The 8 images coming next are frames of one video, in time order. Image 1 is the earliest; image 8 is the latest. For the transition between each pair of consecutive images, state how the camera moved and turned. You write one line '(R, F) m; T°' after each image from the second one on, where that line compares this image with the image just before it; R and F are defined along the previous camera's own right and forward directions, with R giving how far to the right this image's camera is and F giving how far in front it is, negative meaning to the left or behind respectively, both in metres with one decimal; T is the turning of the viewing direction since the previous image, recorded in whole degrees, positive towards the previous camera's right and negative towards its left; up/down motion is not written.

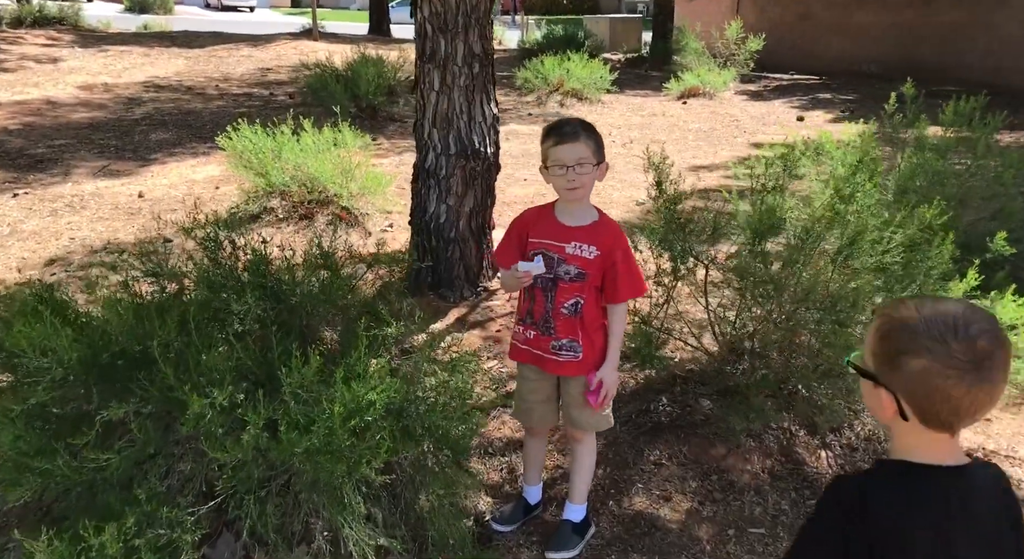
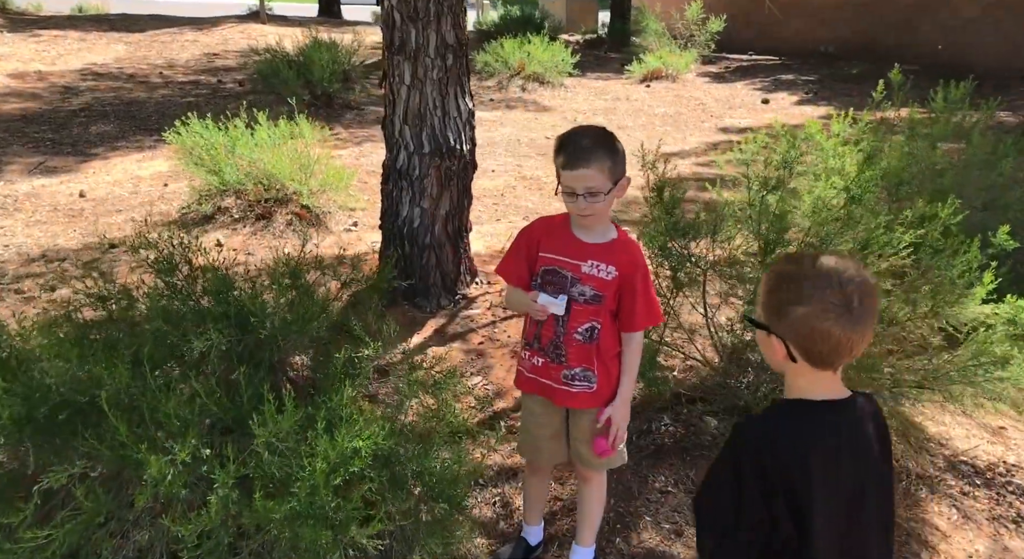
(-0.1, +0.3) m; +3°
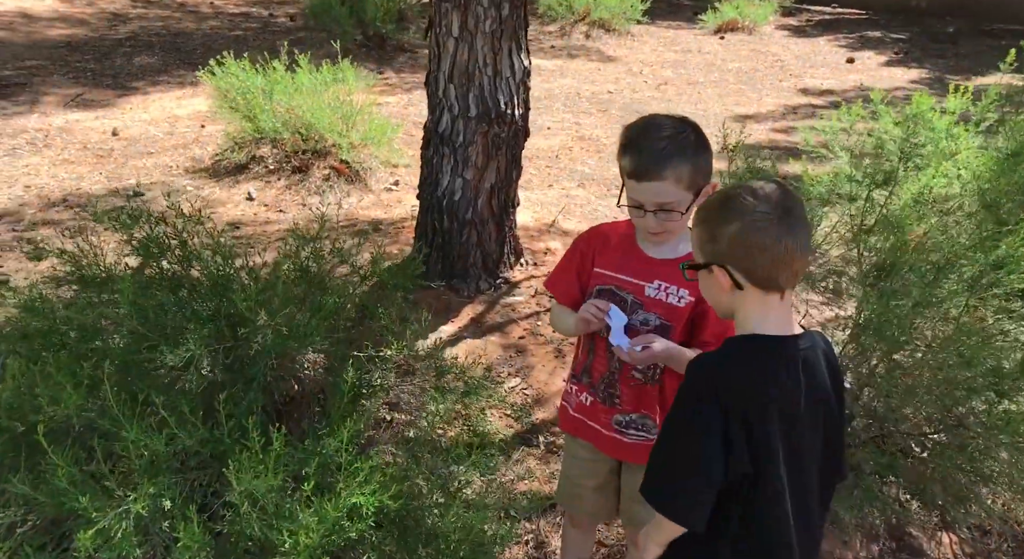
(0.0, +0.6) m; -4°
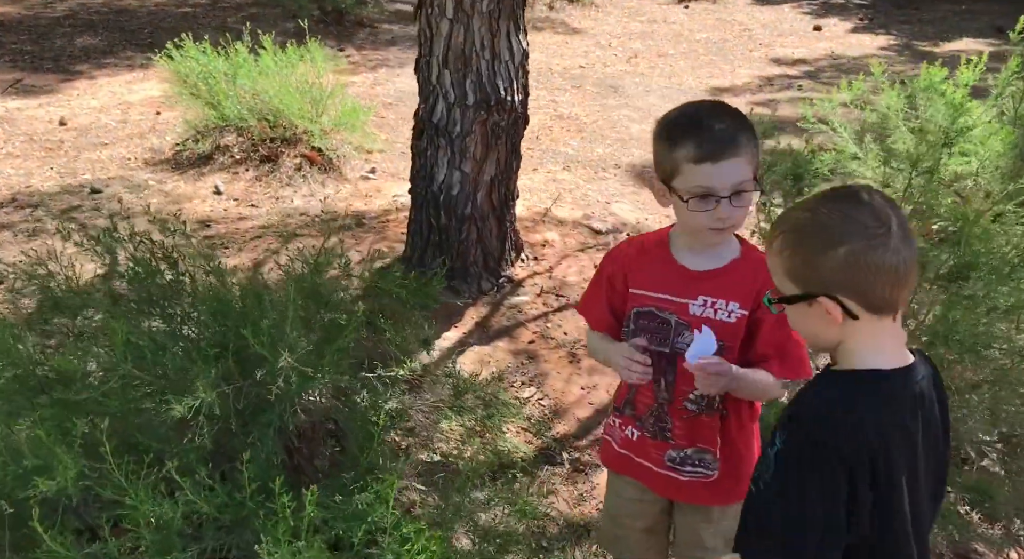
(-0.2, +0.3) m; +3°
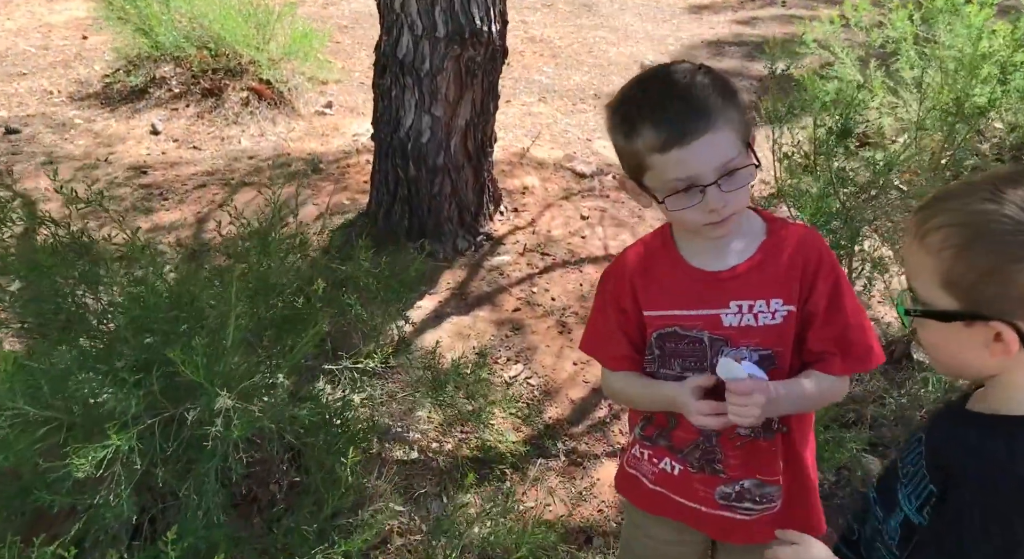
(-0.1, +0.4) m; +3°
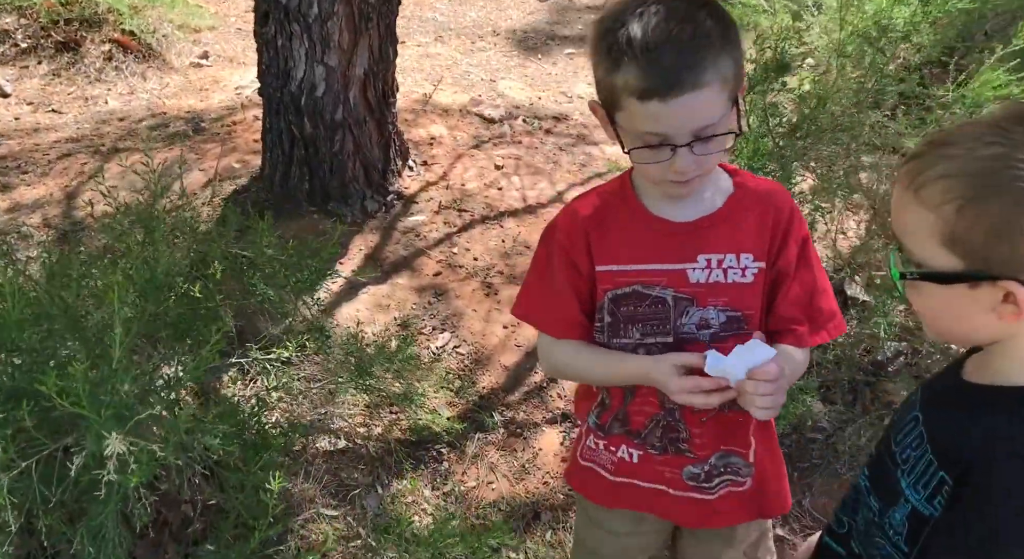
(0.0, +0.2) m; +7°
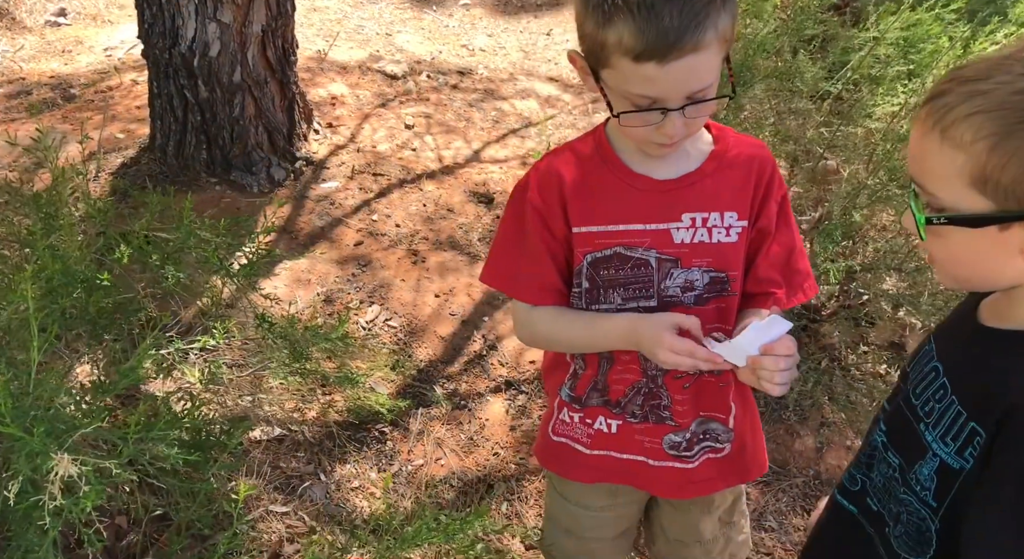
(-0.1, +0.1) m; +8°
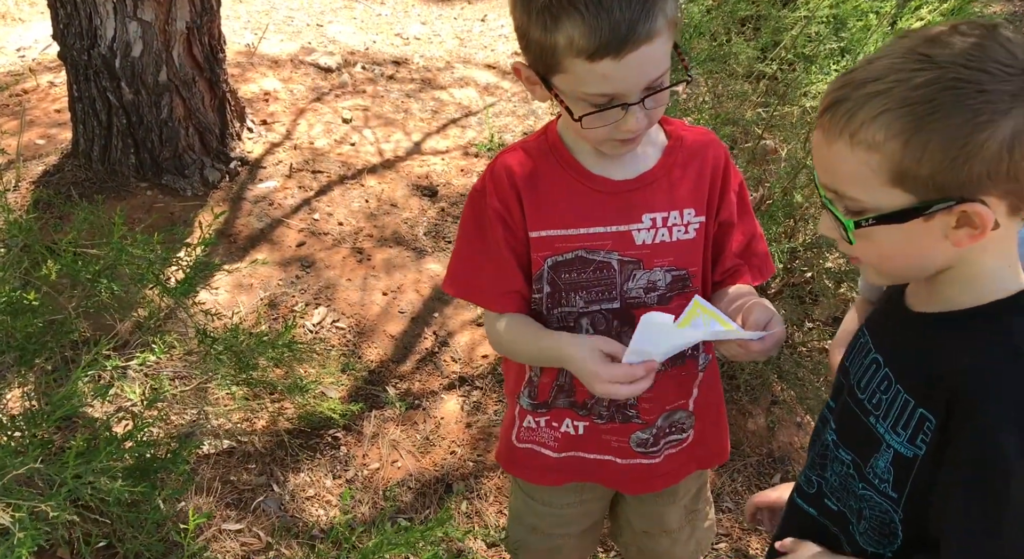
(0.0, 0.0) m; +4°
